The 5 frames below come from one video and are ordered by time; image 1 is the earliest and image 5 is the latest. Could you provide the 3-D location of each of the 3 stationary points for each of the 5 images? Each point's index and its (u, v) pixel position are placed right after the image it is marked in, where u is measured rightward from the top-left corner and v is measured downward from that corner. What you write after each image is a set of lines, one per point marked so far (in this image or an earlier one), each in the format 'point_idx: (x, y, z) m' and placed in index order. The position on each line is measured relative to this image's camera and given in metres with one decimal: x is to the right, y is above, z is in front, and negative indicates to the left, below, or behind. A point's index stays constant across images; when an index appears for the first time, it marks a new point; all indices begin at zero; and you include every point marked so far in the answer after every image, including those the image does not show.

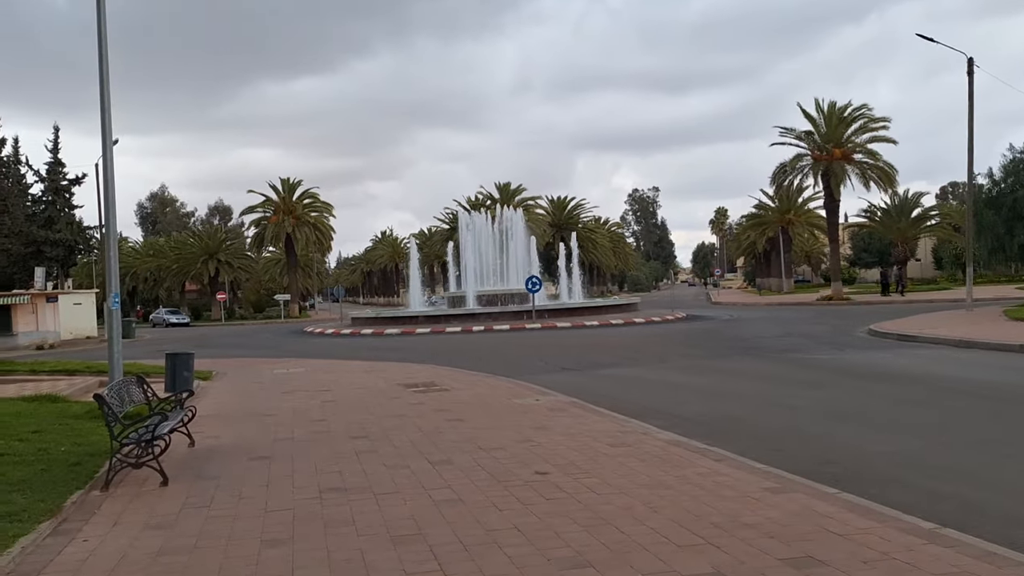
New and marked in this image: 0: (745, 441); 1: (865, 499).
0: (+2.6, -1.7, +9.0) m
1: (+2.9, -1.8, +6.7) m
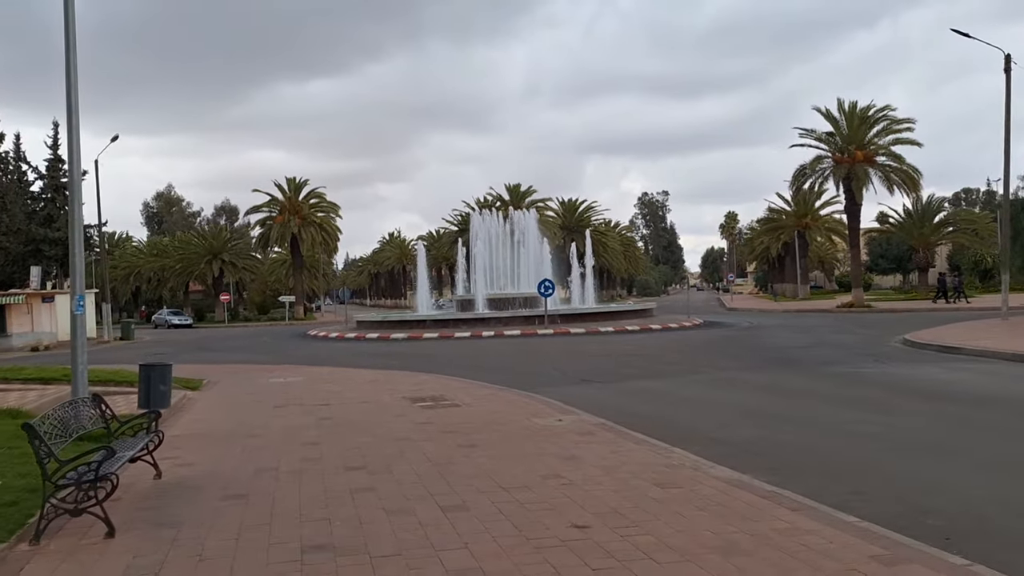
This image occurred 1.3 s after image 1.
0: (+2.8, -1.8, +7.6) m
1: (+3.2, -1.8, +5.2) m
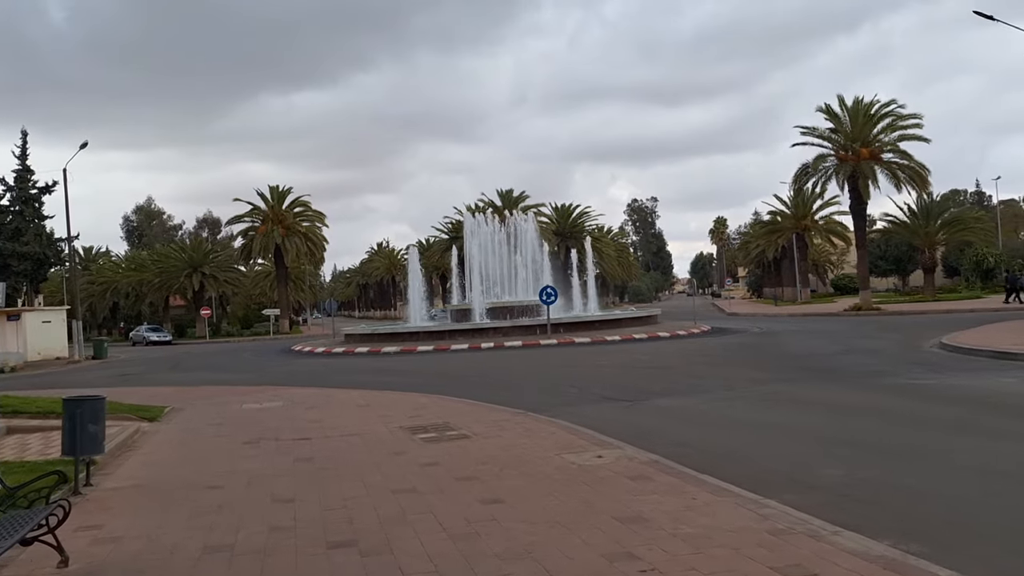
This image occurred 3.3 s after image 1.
0: (+3.2, -1.8, +5.4) m
1: (+3.5, -1.8, +3.1) m
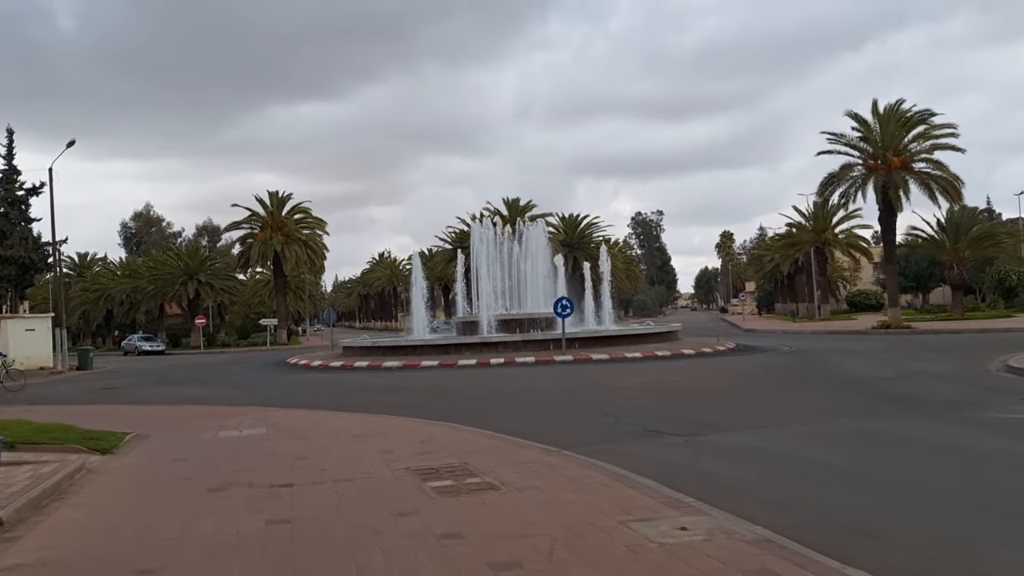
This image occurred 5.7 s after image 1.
0: (+3.6, -1.8, +3.1) m
1: (+3.9, -1.8, +0.7) m
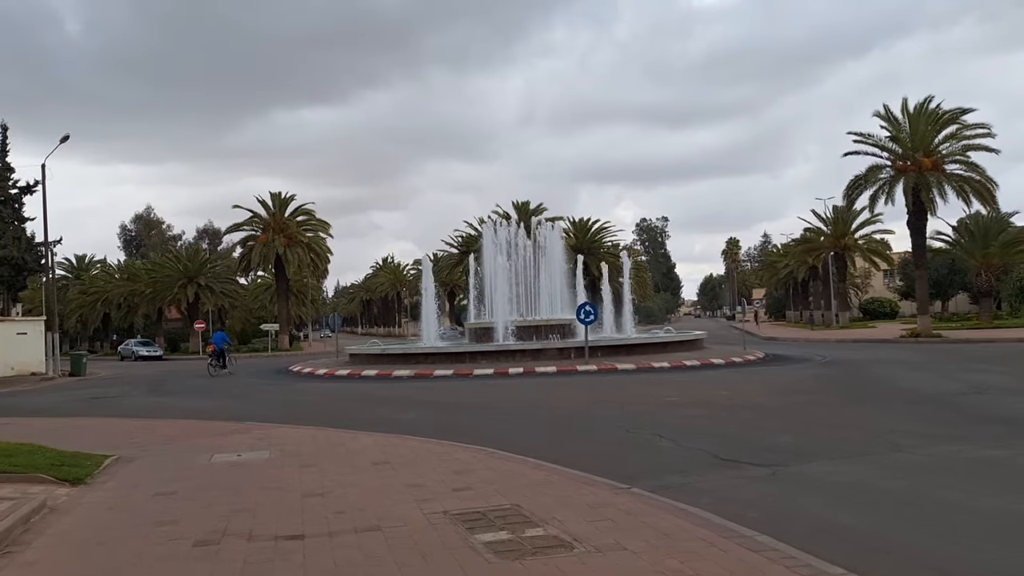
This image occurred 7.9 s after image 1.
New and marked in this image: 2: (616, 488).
0: (+4.2, -1.8, +1.2) m
1: (+4.5, -1.7, -1.1) m
2: (+1.1, -2.1, +8.4) m
